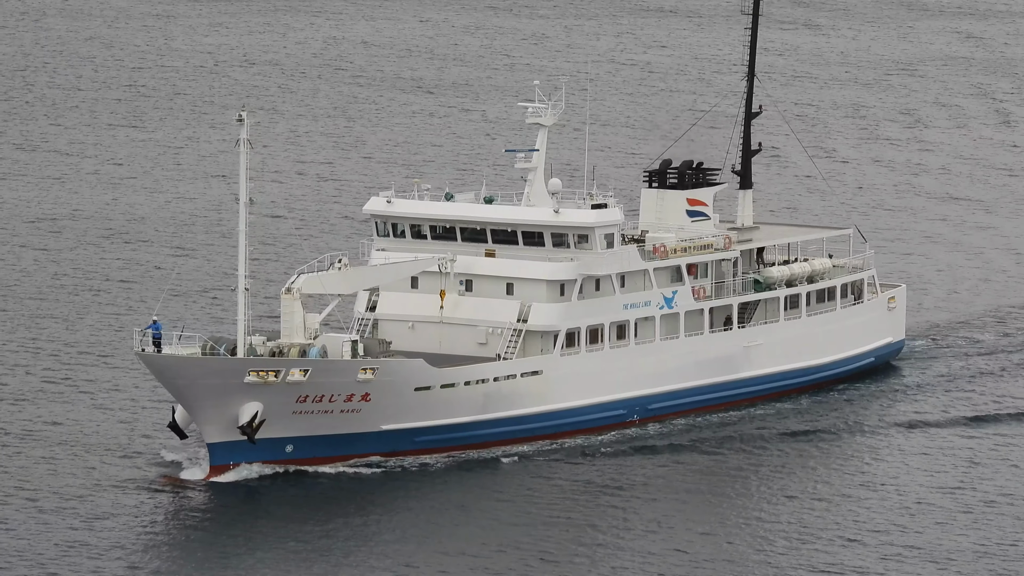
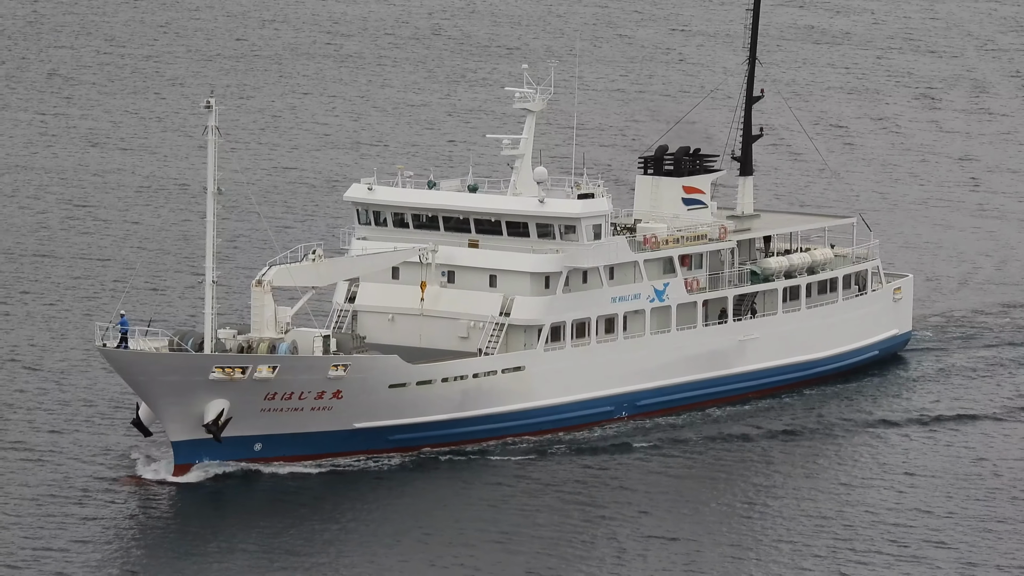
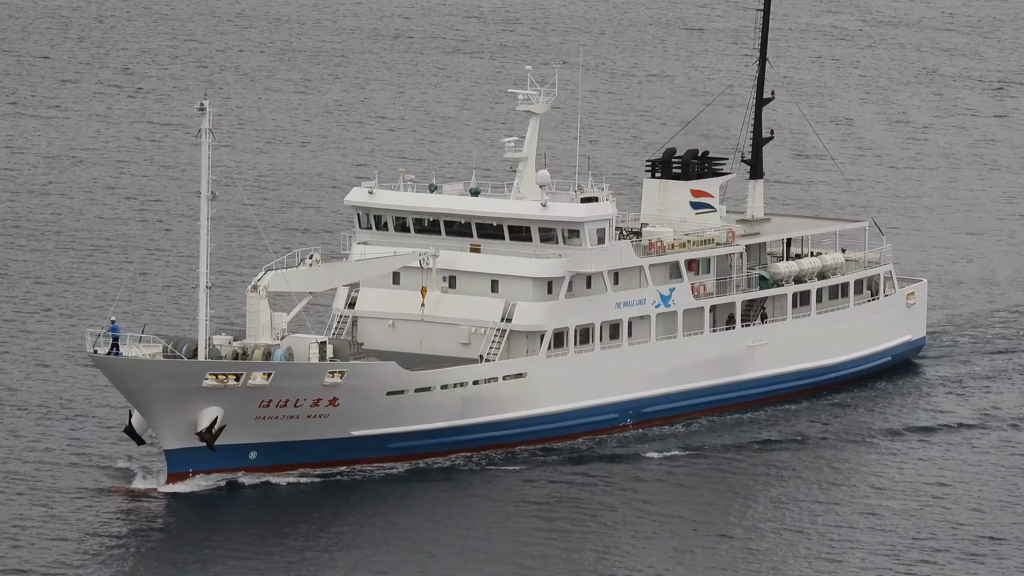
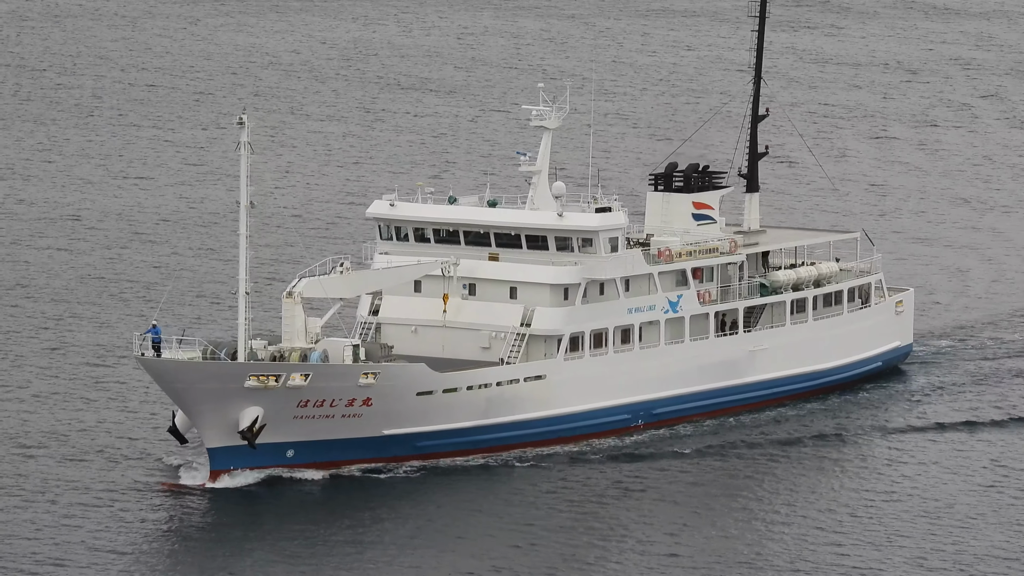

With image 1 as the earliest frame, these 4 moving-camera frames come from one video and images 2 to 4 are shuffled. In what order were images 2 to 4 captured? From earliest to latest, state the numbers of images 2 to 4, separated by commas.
4, 2, 3
